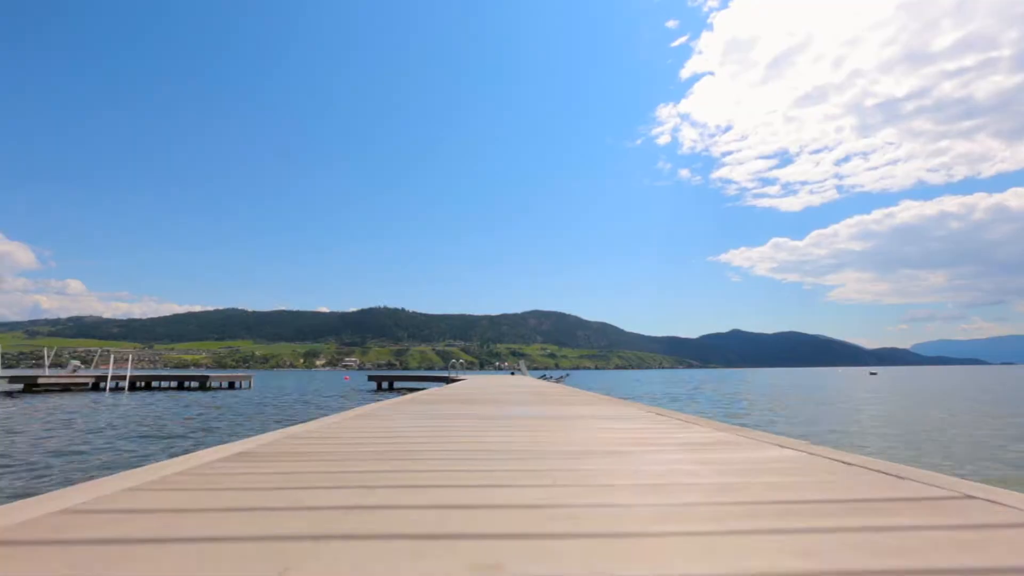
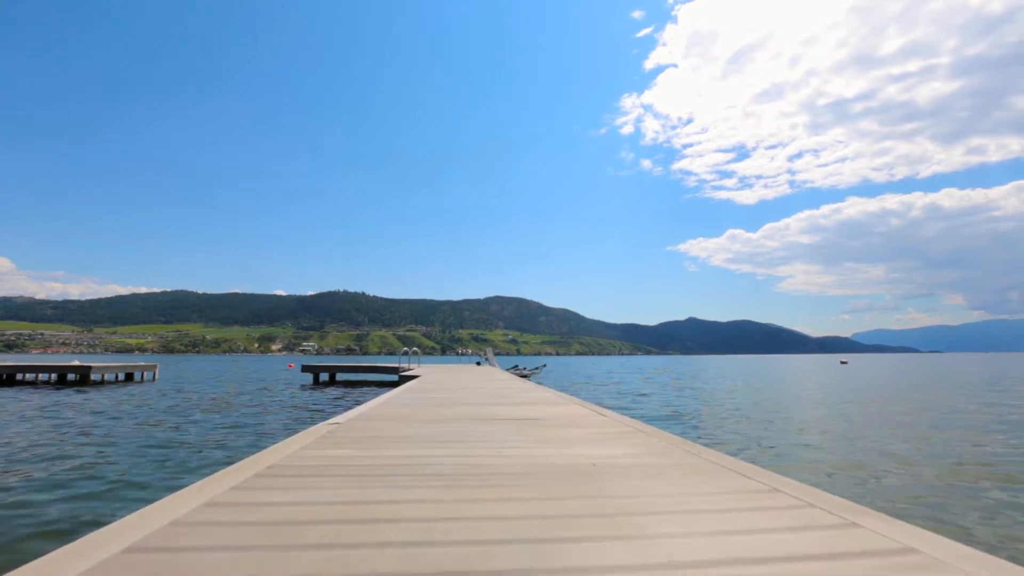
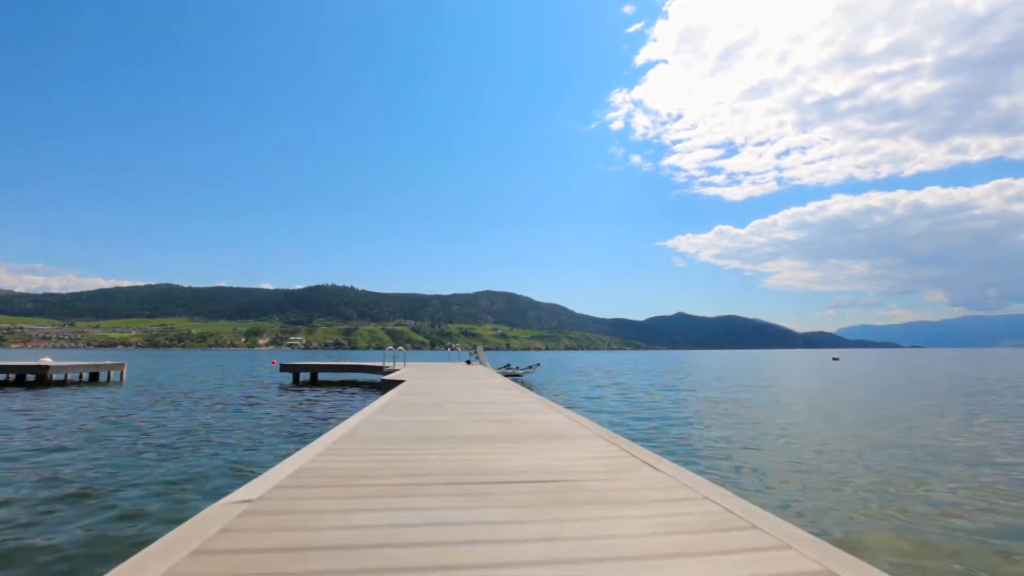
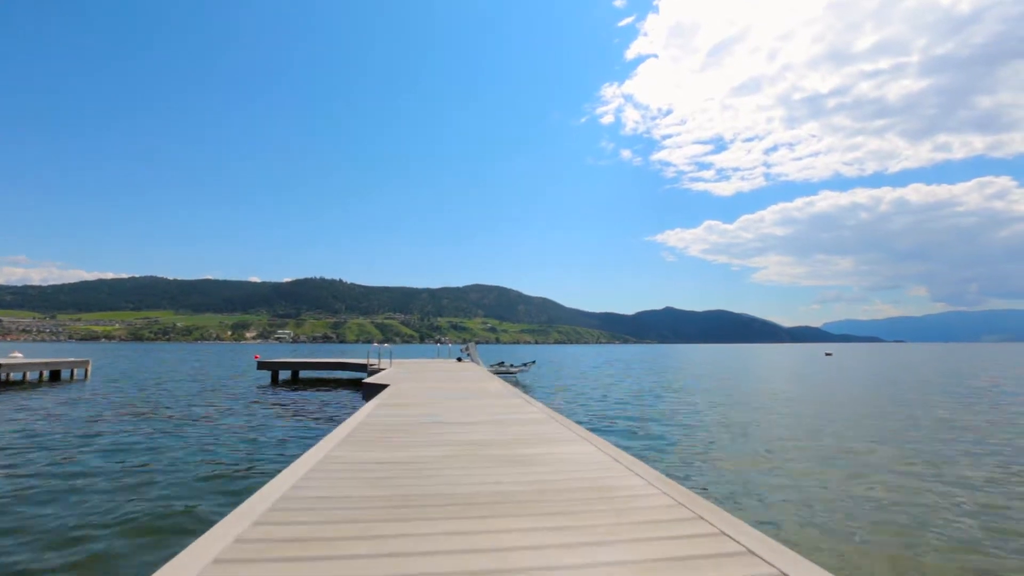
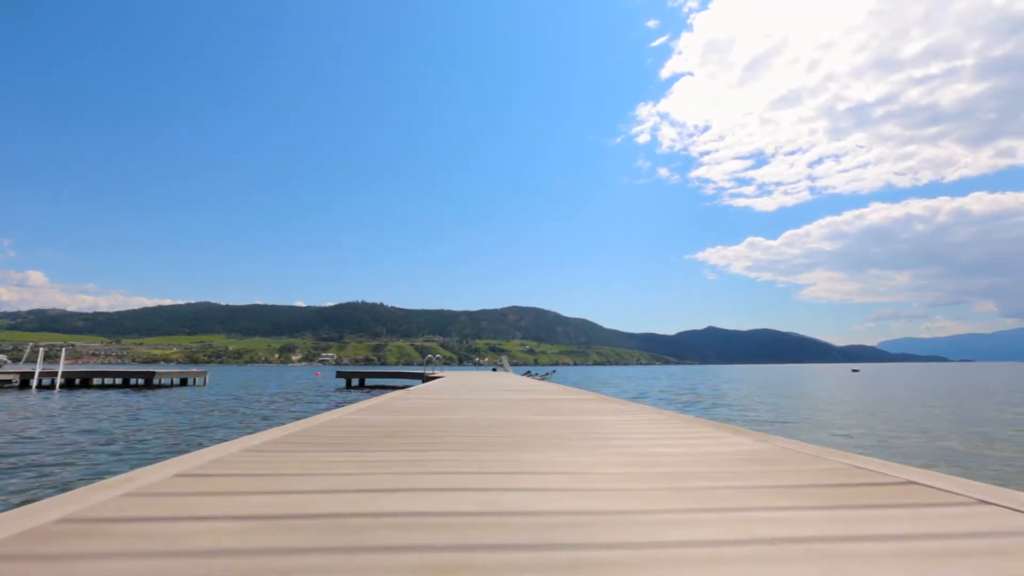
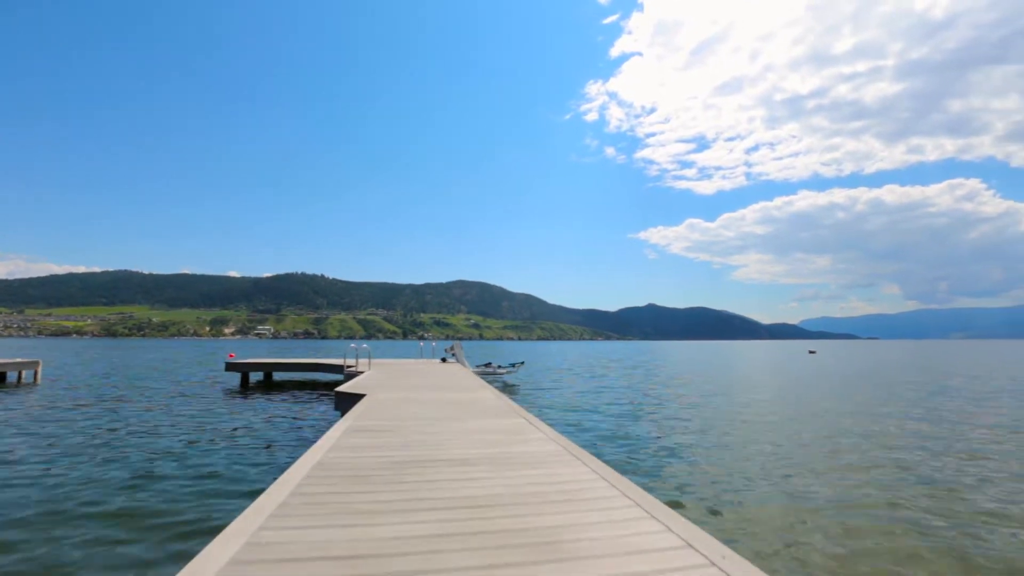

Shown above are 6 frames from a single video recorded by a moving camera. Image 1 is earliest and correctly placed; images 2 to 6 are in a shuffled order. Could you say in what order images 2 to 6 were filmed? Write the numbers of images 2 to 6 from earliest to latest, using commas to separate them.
5, 2, 3, 4, 6
